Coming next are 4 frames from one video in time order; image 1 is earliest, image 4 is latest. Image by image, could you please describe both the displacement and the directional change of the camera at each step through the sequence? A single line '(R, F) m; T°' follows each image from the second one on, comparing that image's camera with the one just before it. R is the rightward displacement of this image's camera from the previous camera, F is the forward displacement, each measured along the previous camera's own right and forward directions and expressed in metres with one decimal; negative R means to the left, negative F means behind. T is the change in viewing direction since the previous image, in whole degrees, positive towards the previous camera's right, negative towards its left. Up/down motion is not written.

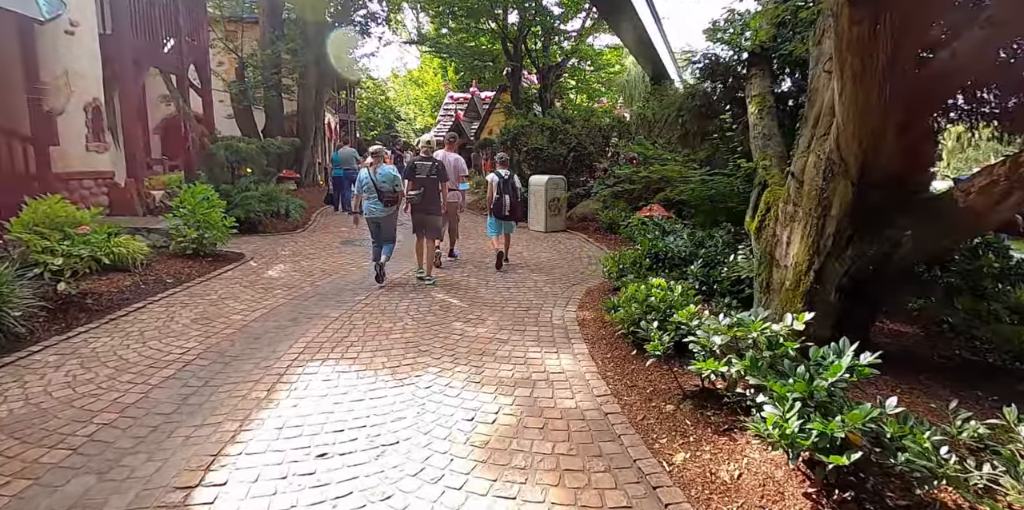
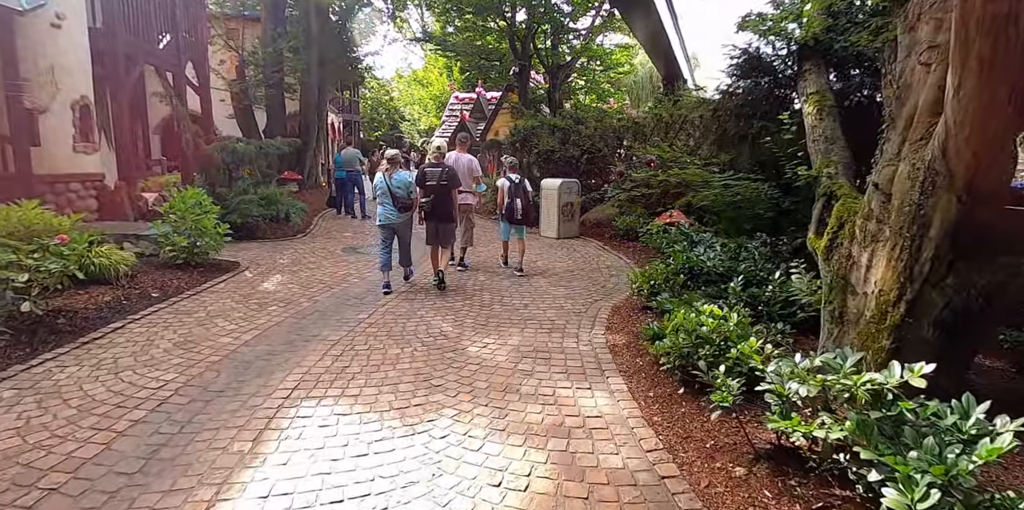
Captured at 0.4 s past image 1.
(-0.2, +0.6) m; 0°
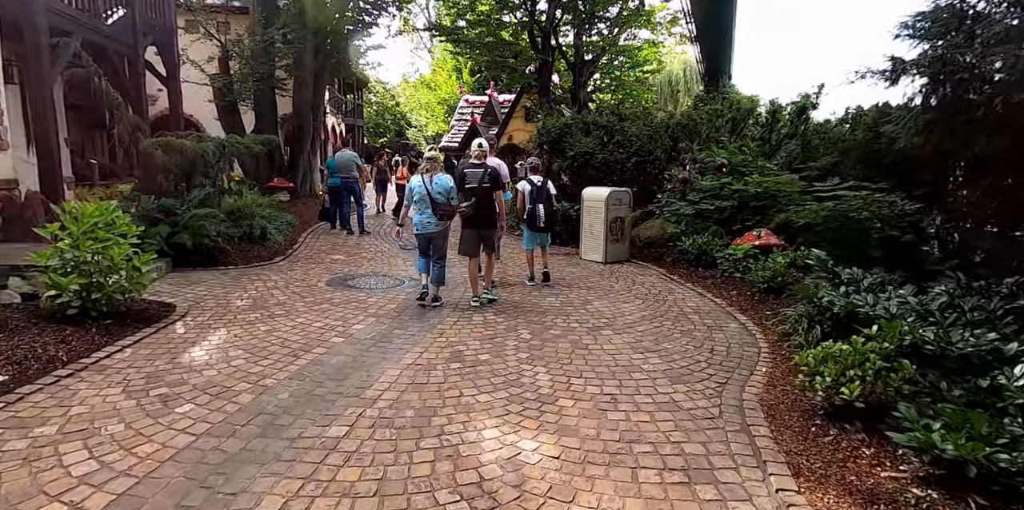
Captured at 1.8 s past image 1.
(-0.5, +2.4) m; -1°
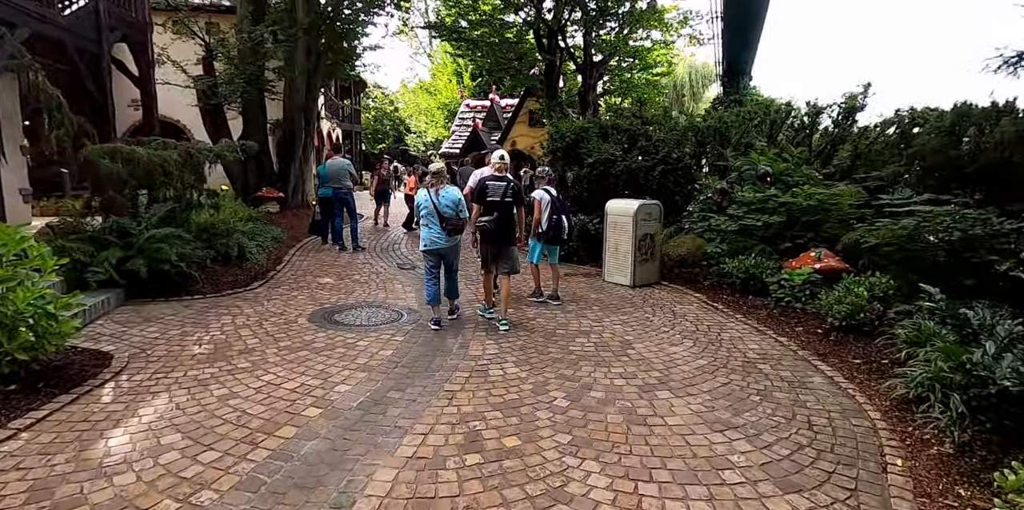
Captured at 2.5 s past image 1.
(-0.2, +1.1) m; 0°
